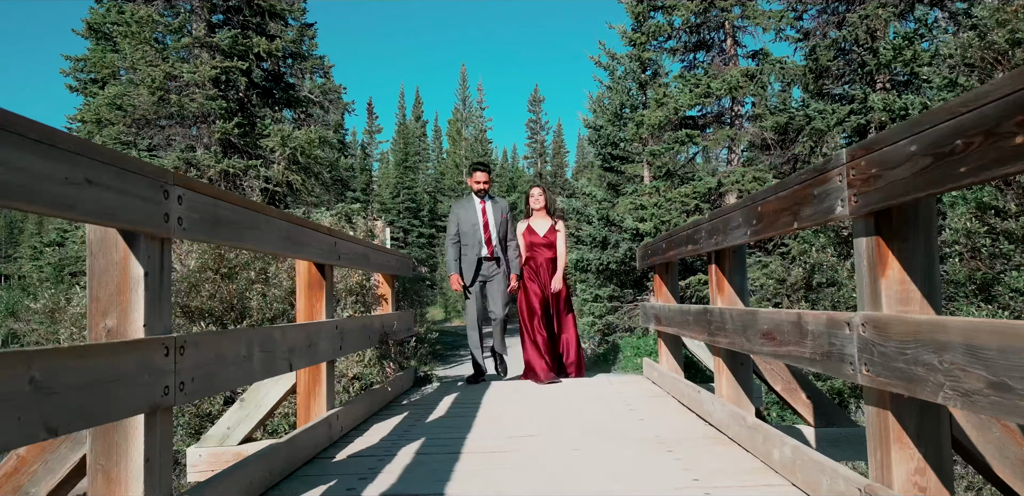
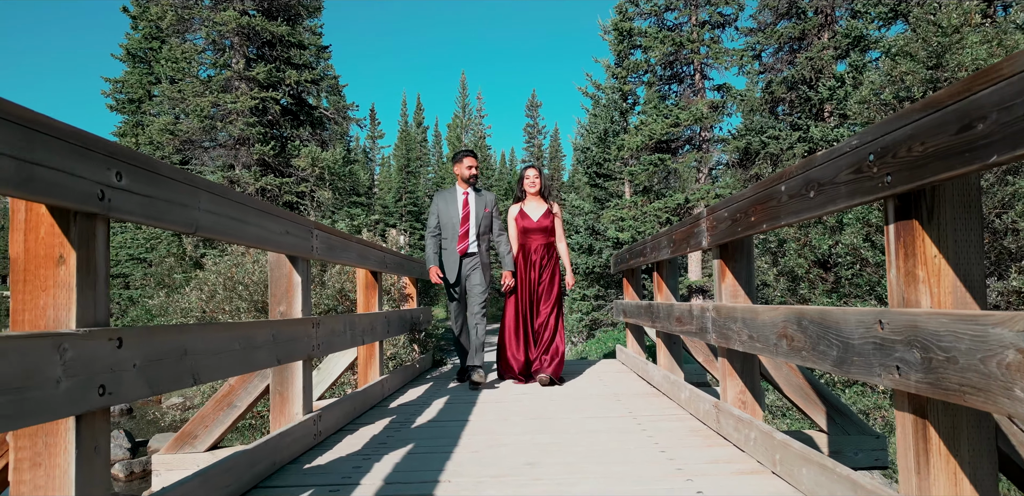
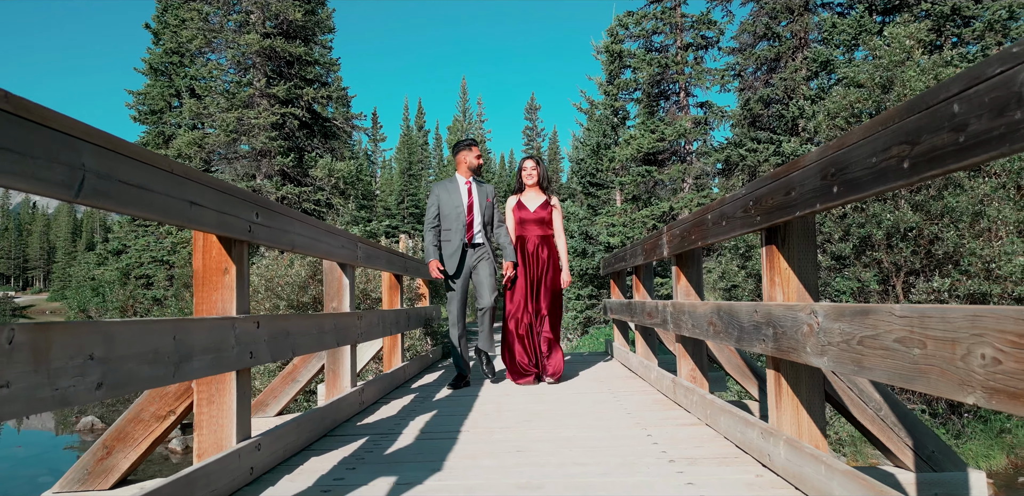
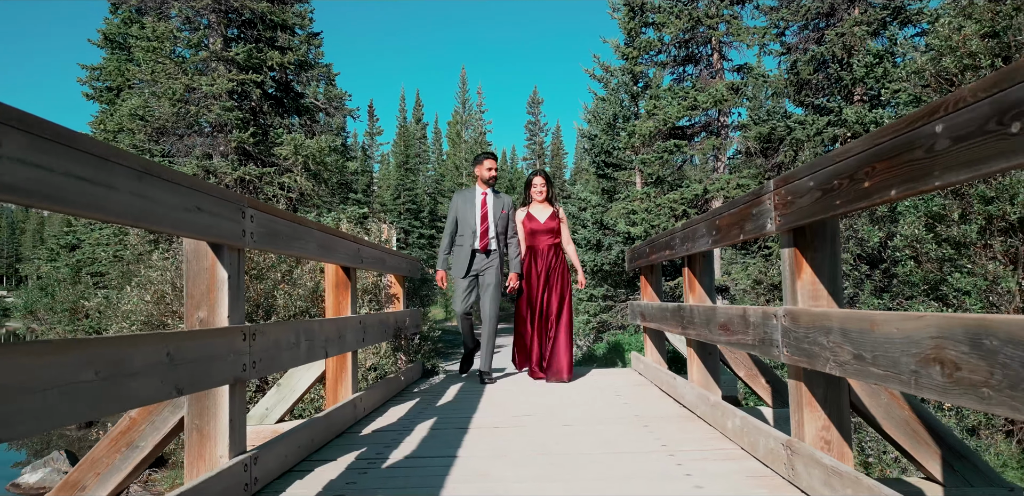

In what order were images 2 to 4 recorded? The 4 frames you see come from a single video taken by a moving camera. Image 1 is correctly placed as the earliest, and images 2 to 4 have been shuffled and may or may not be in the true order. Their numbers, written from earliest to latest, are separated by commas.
4, 2, 3
